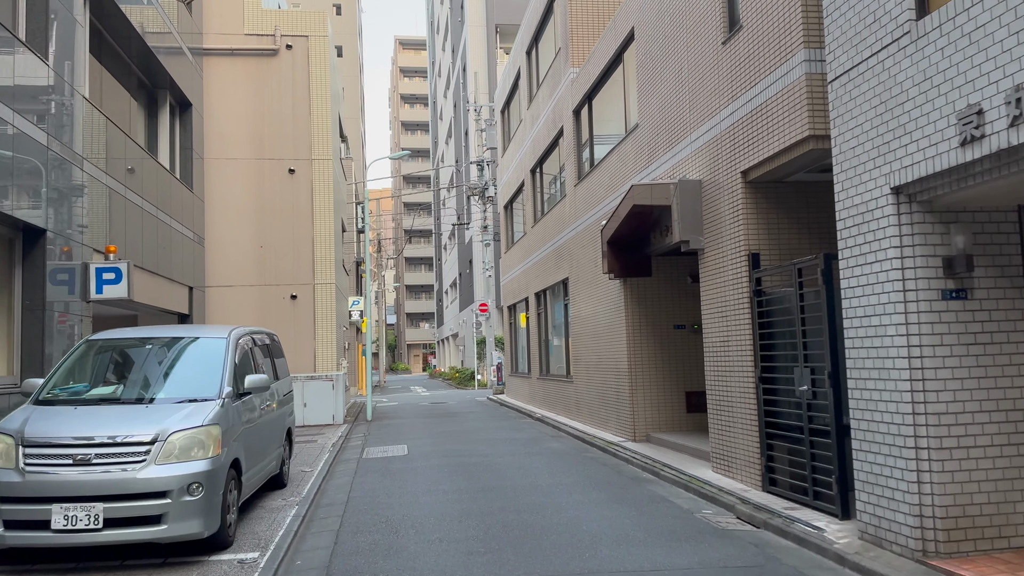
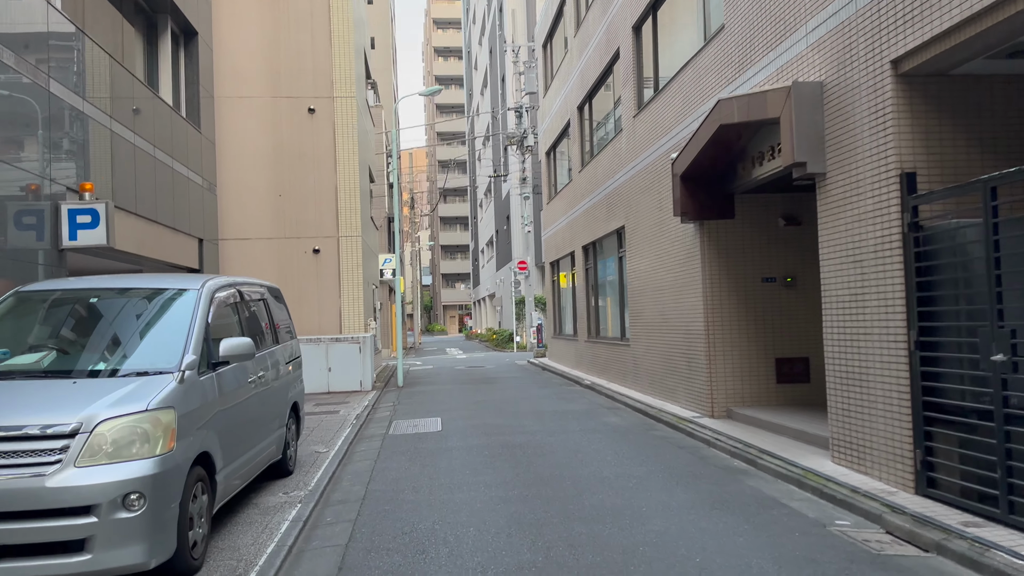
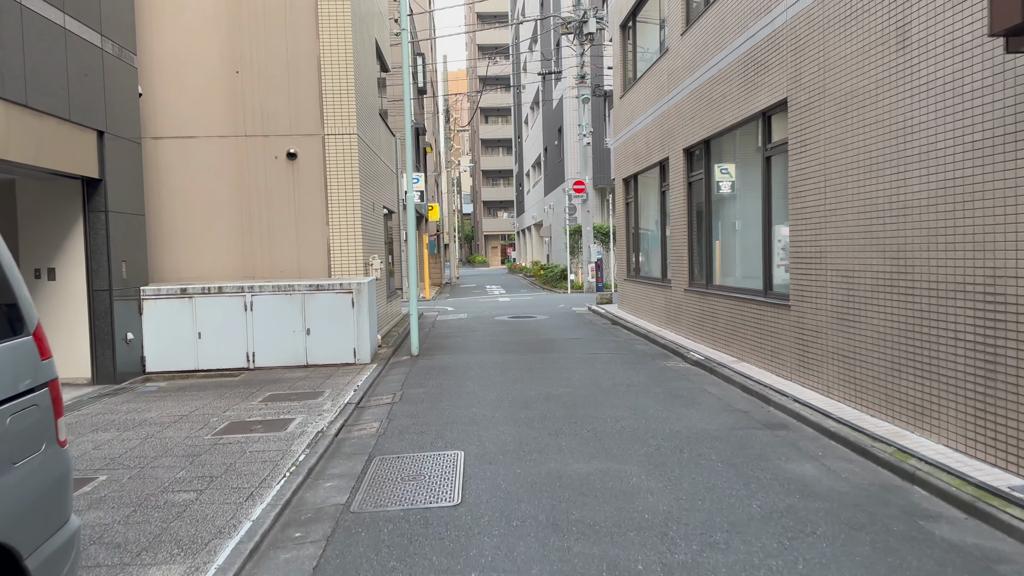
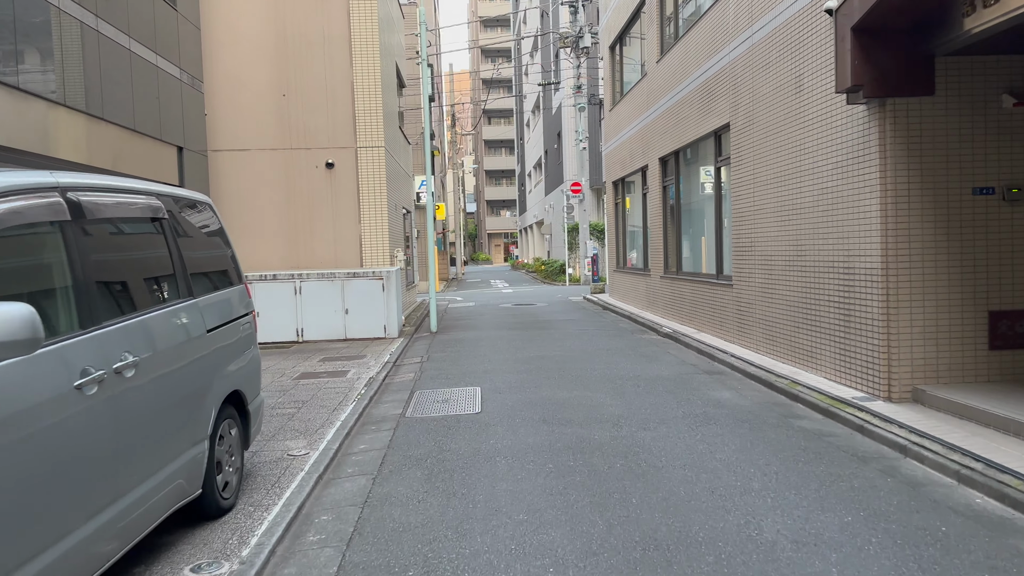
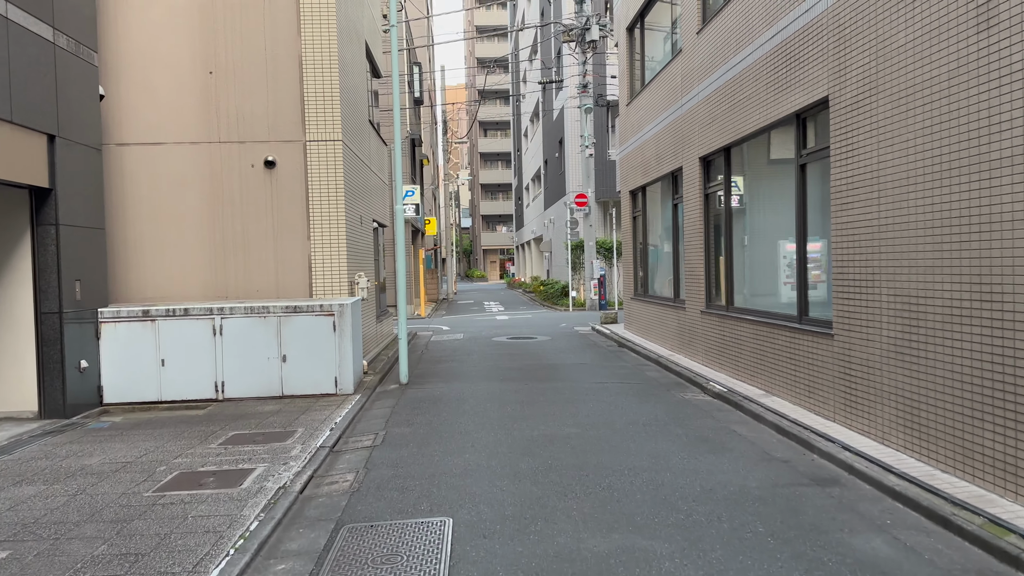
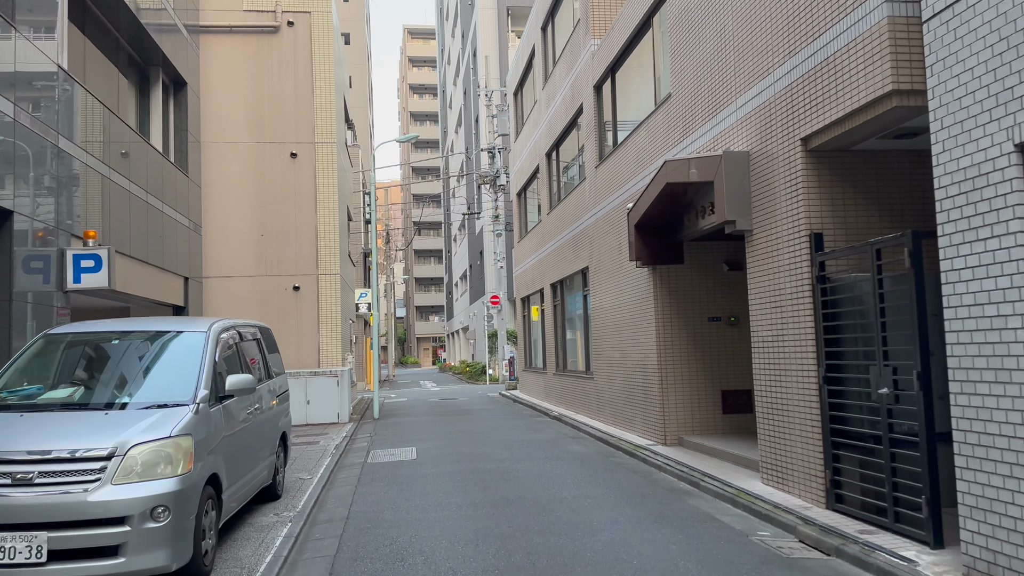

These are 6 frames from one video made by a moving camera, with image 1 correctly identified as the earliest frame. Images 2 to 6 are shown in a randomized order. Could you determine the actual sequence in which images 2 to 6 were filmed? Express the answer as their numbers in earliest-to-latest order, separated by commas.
6, 2, 4, 3, 5
